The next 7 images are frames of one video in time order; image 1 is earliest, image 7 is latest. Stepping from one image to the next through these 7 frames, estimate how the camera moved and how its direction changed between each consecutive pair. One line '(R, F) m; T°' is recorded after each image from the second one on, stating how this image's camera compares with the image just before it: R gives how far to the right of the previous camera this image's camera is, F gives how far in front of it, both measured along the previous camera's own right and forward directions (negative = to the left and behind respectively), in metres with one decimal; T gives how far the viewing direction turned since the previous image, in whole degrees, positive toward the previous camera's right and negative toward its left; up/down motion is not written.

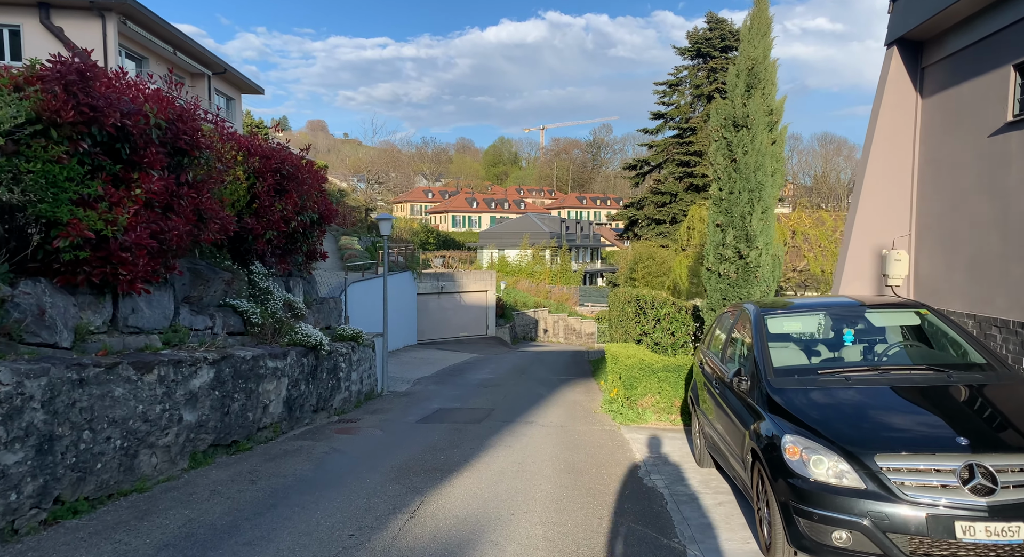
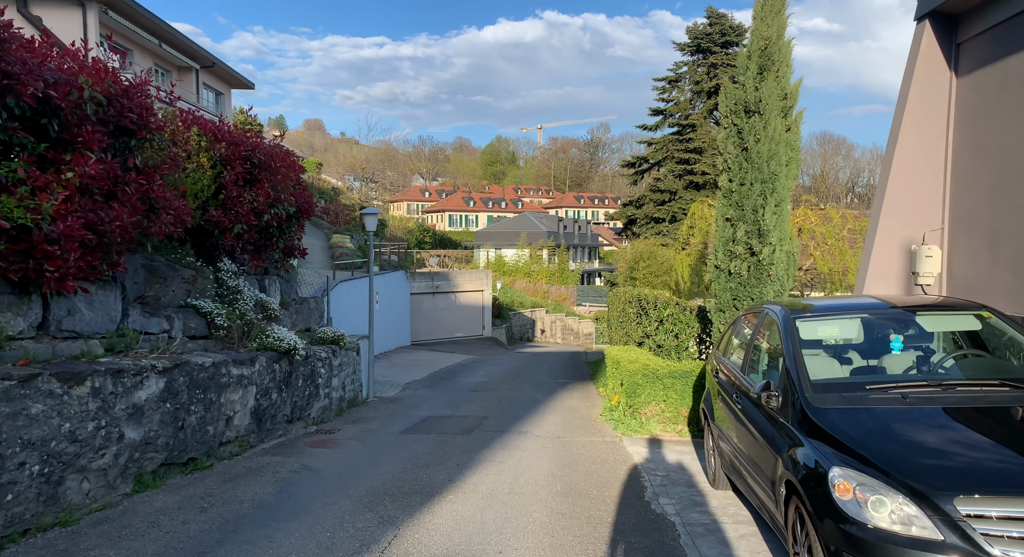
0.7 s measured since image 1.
(+0.1, +0.9) m; 0°
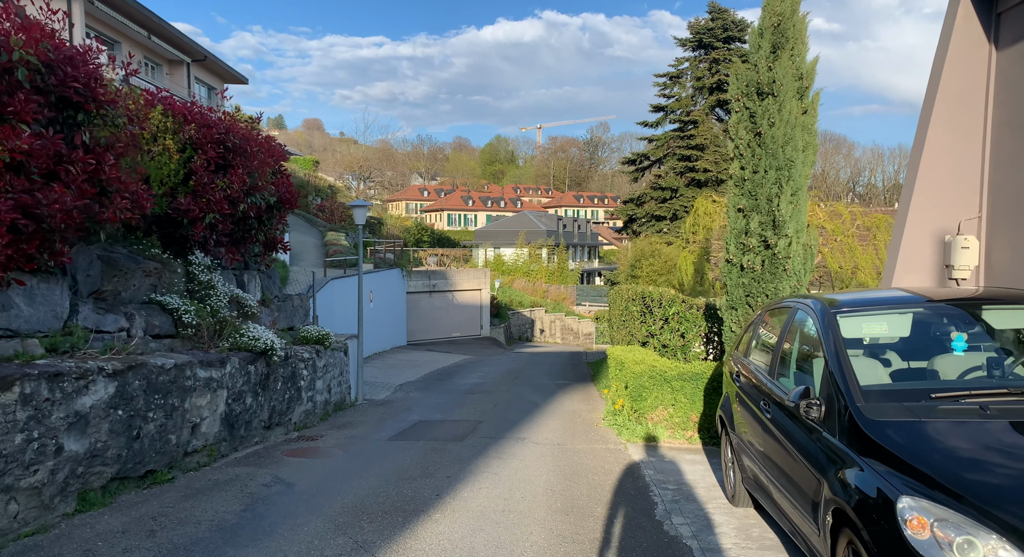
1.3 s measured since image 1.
(0.0, +0.7) m; 0°
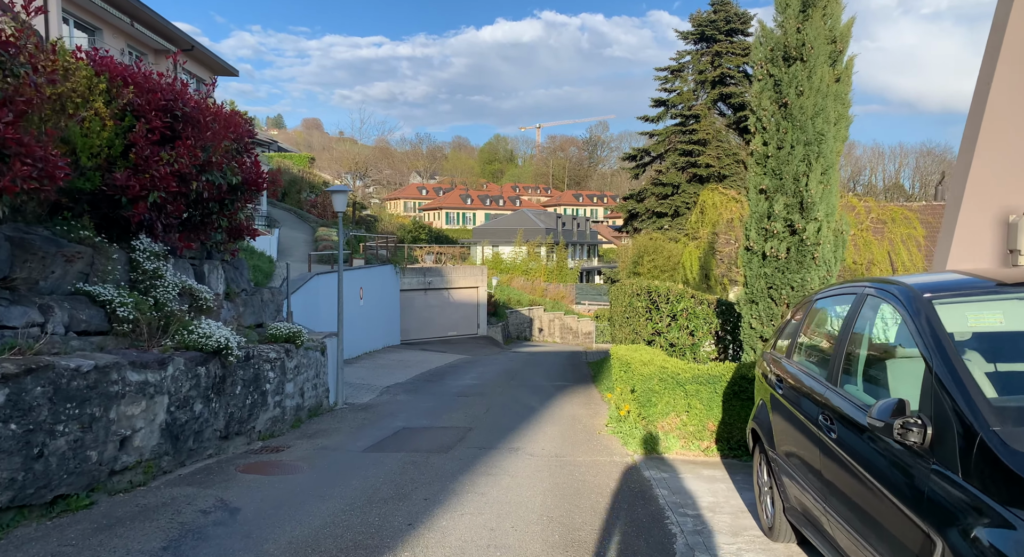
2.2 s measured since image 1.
(+0.1, +1.1) m; 0°
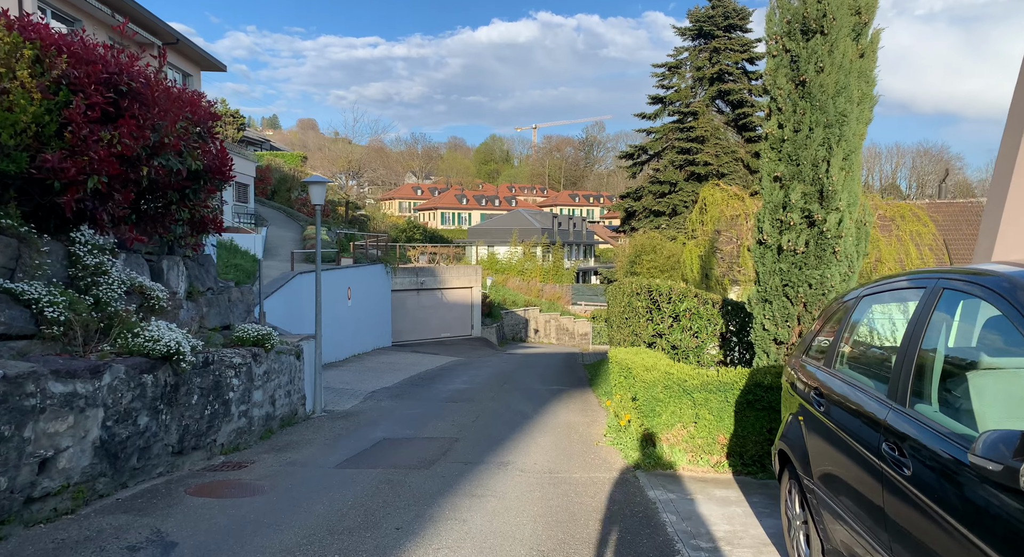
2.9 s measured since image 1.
(+0.1, +0.8) m; 0°
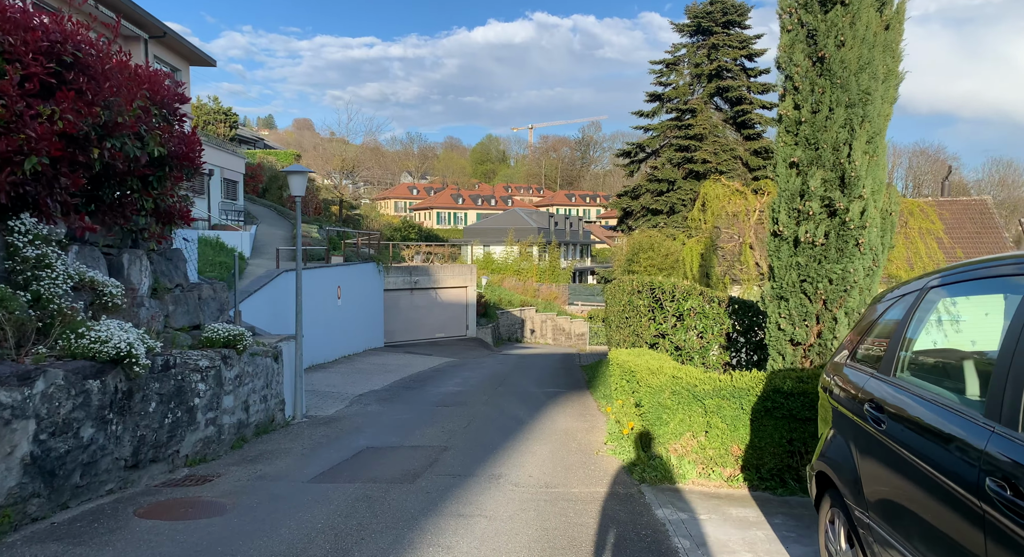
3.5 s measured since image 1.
(0.0, +0.7) m; 0°
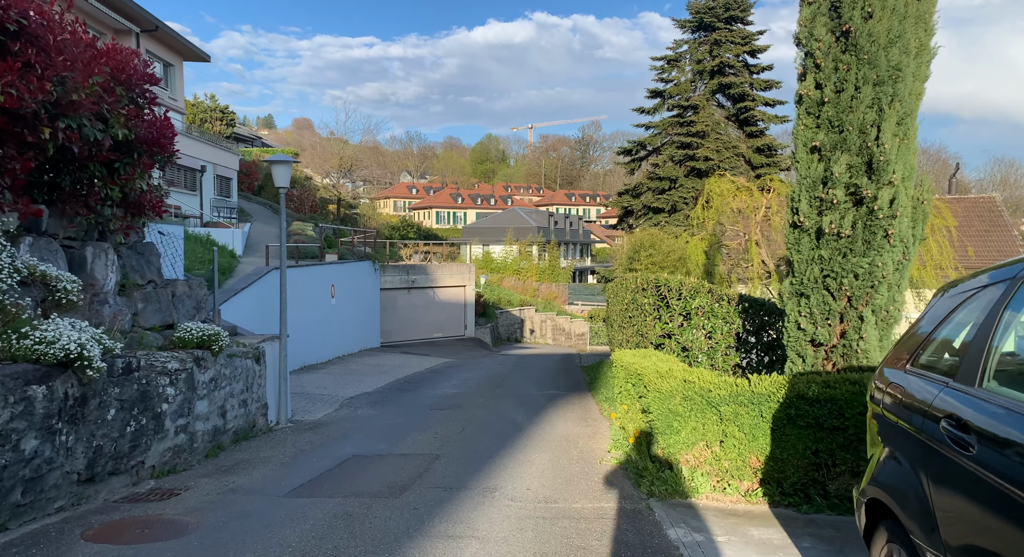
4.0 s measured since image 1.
(0.0, +0.6) m; 0°
